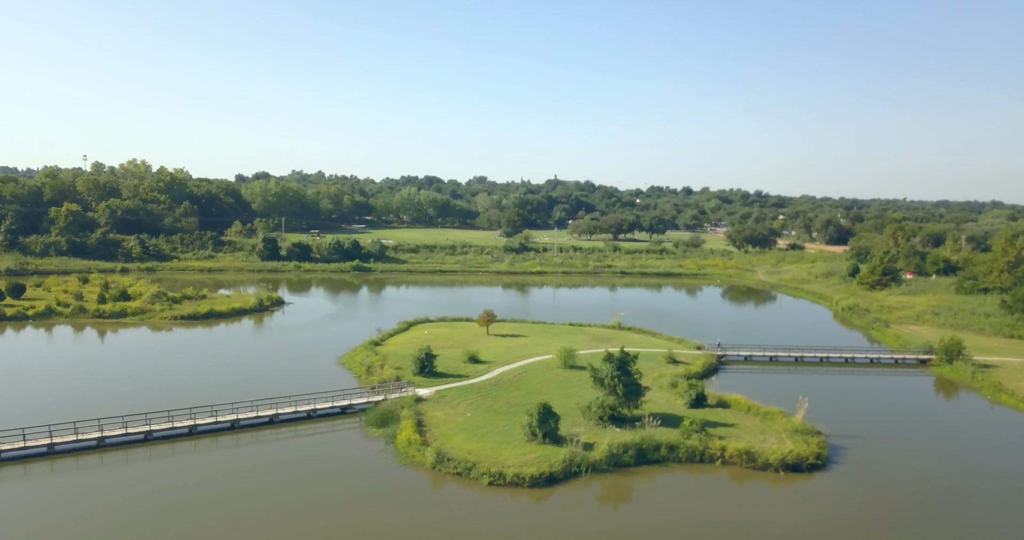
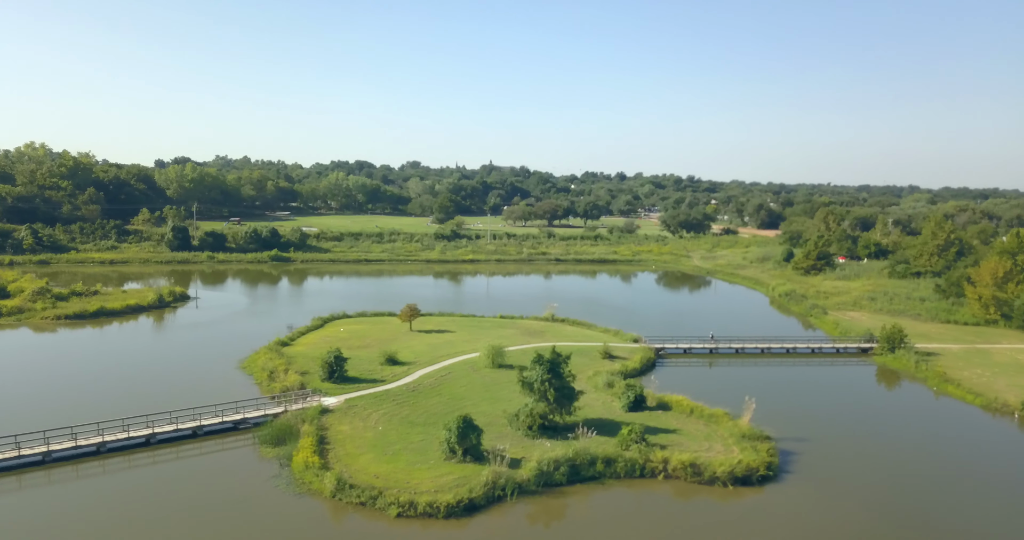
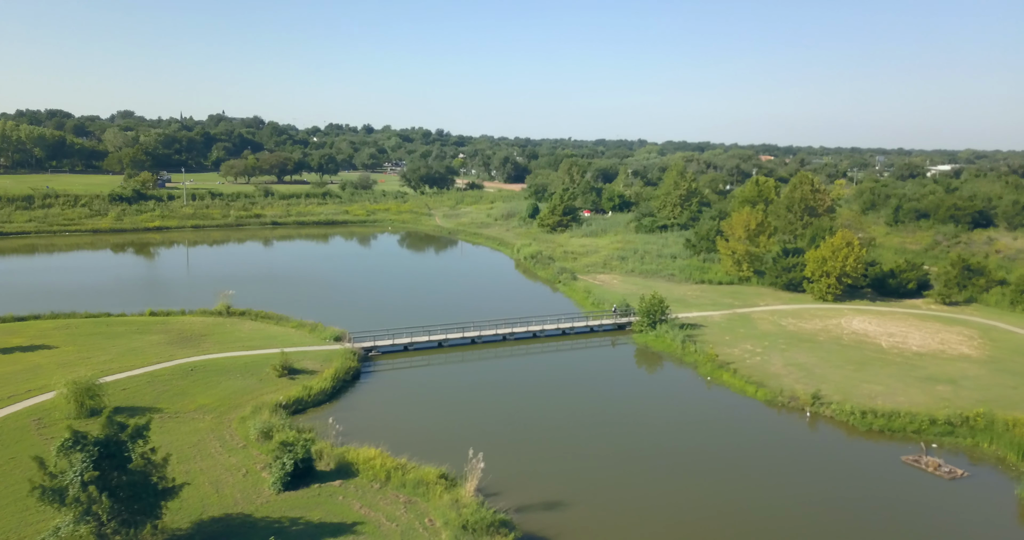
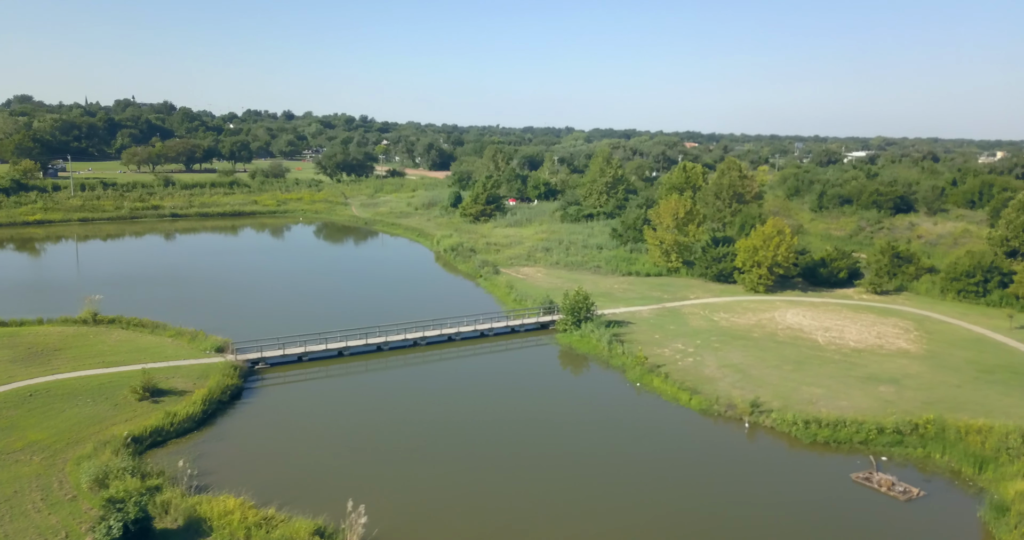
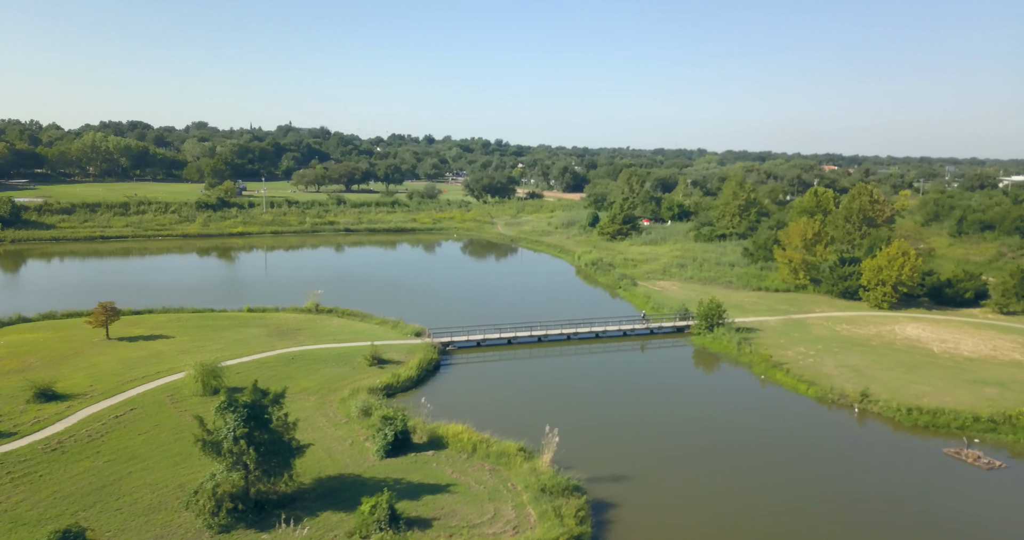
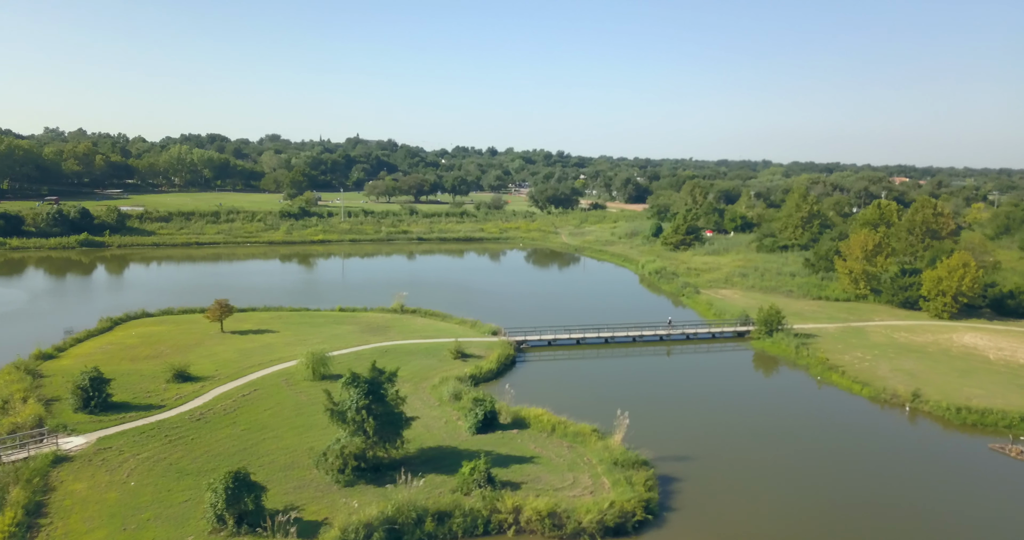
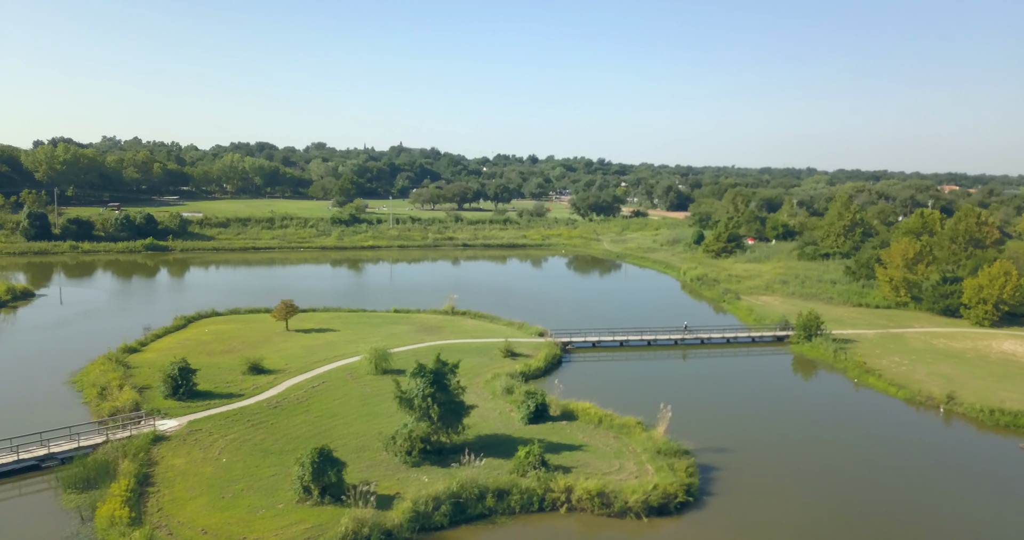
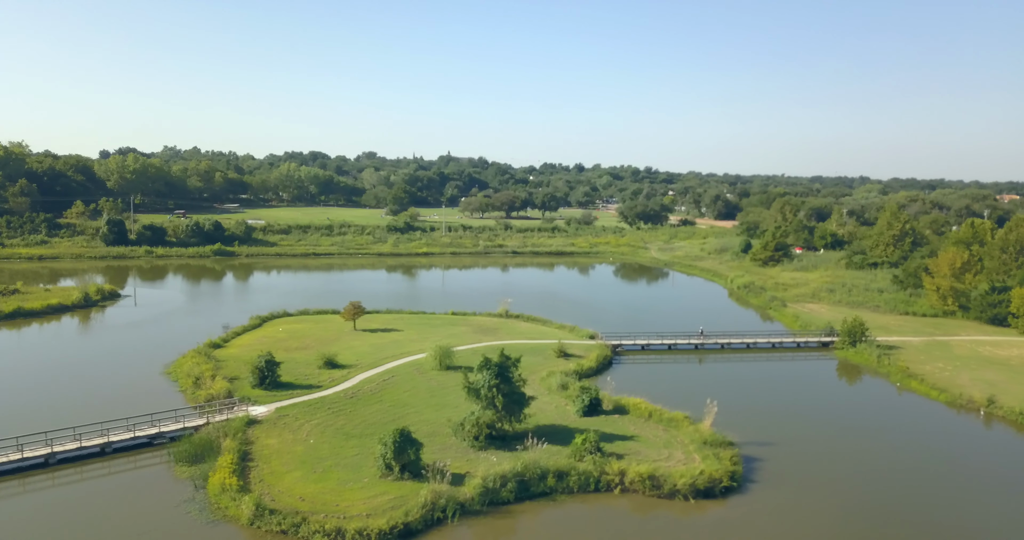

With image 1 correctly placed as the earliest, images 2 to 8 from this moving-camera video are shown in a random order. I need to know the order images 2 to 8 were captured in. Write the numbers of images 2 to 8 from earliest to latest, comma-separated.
2, 8, 7, 6, 5, 3, 4
